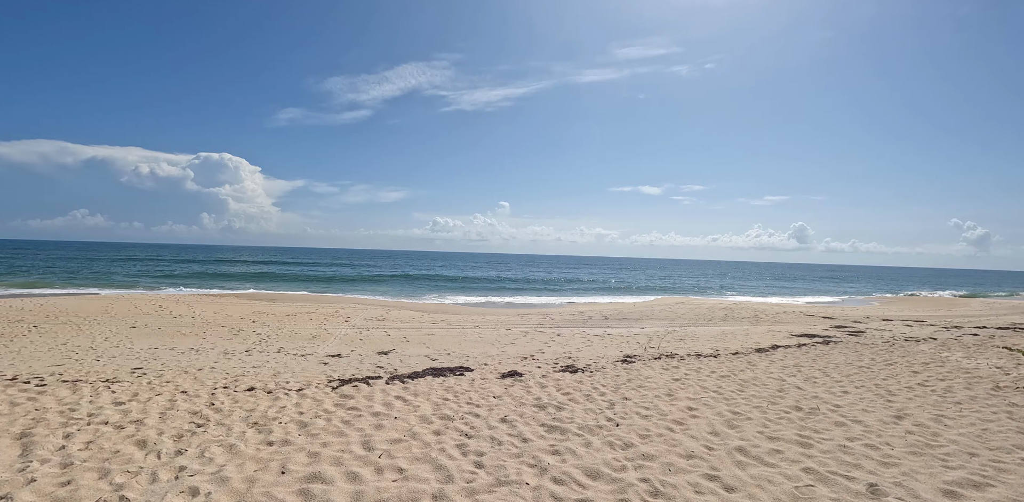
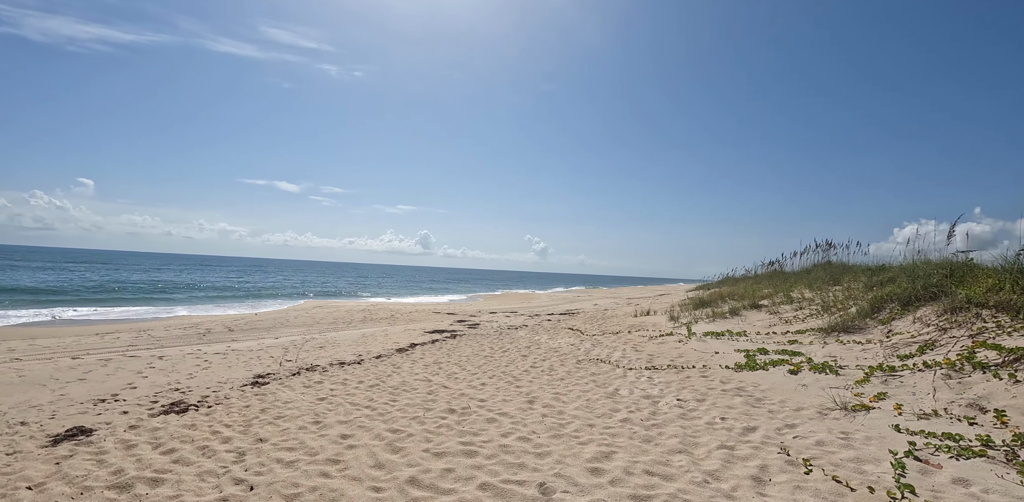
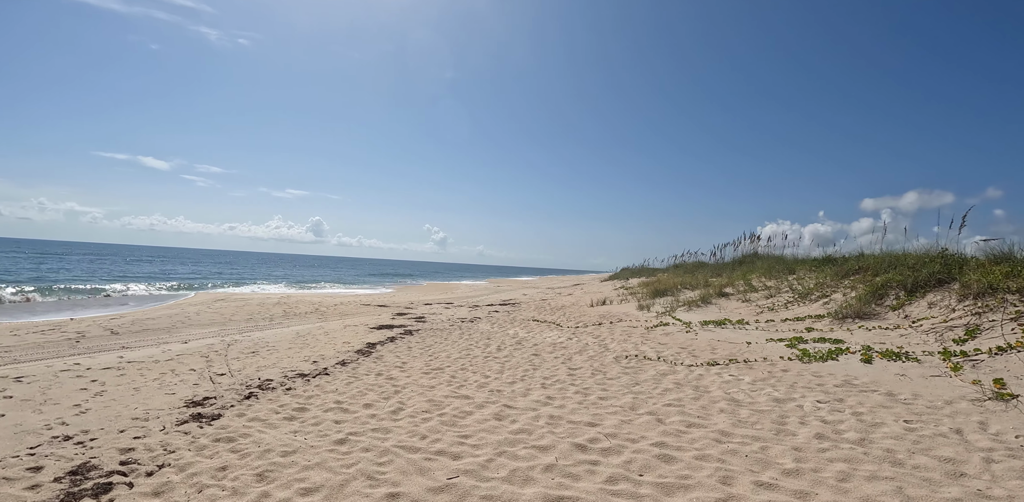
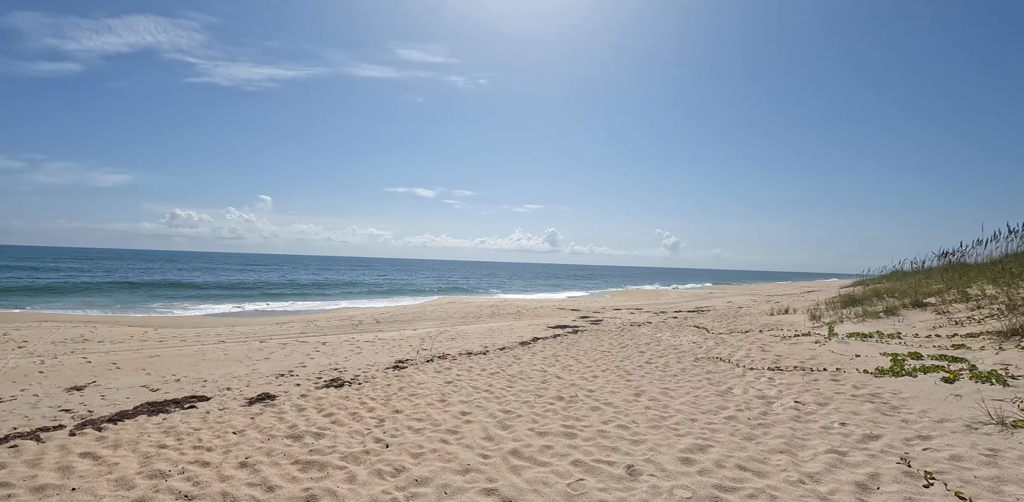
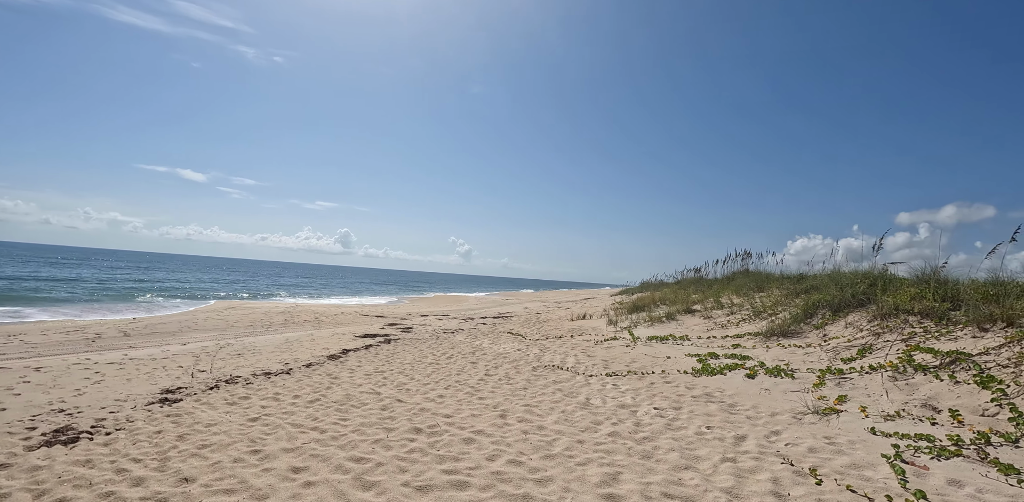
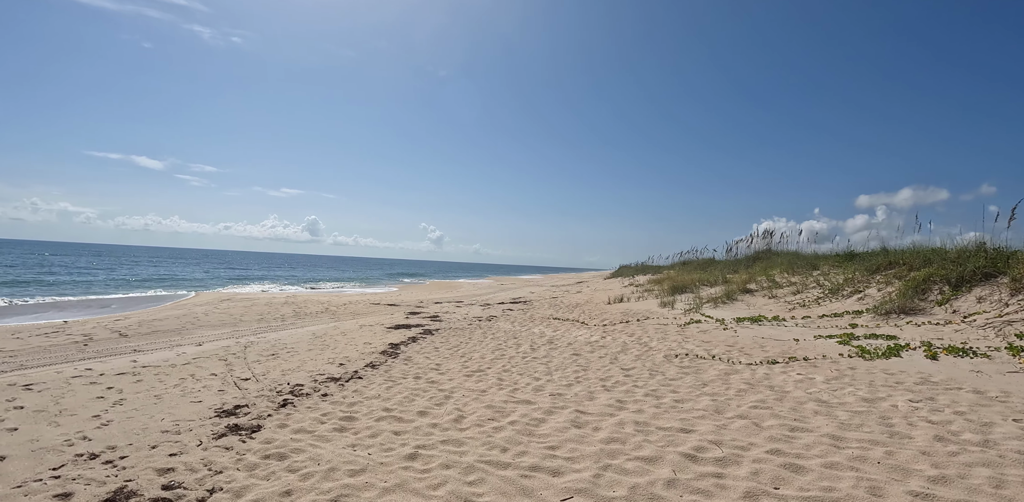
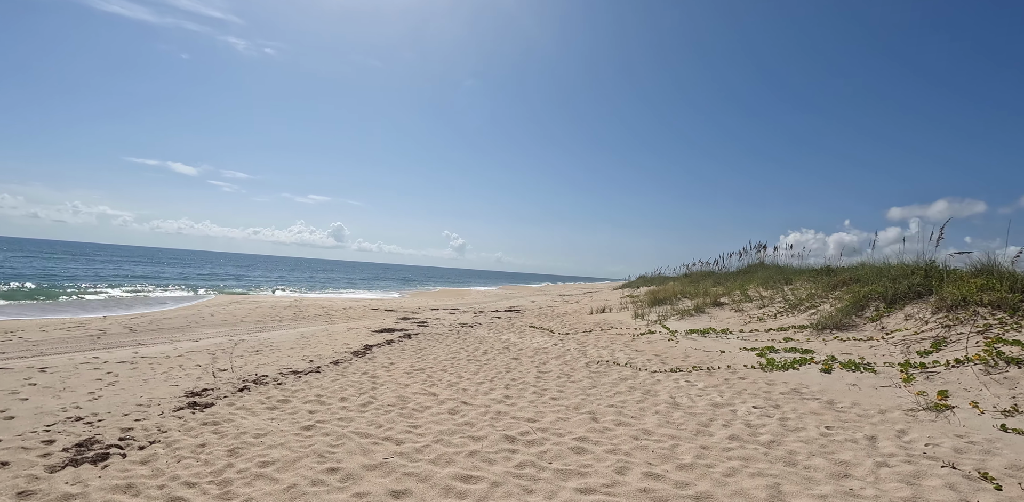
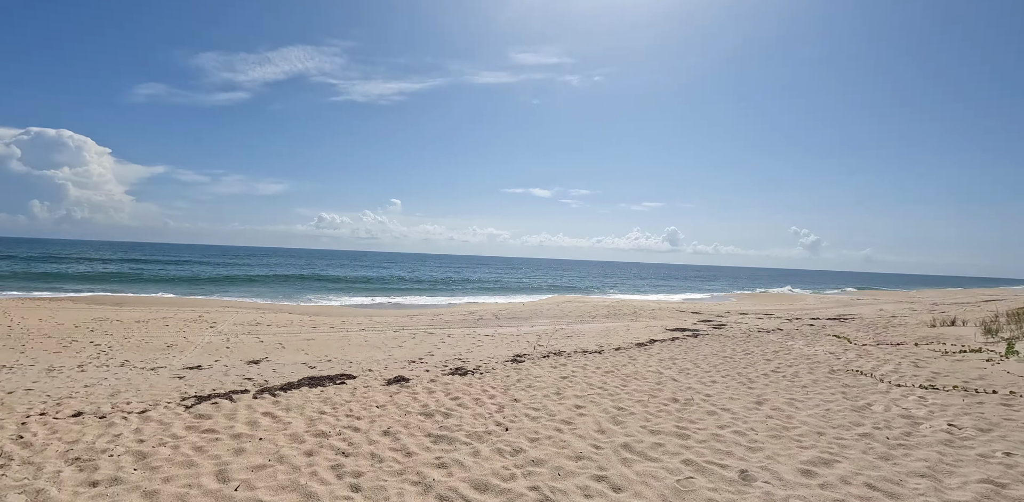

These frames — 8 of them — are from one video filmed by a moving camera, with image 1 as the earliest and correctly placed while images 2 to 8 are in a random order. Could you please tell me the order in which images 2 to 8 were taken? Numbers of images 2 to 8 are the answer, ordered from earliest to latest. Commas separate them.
8, 4, 2, 5, 7, 3, 6
